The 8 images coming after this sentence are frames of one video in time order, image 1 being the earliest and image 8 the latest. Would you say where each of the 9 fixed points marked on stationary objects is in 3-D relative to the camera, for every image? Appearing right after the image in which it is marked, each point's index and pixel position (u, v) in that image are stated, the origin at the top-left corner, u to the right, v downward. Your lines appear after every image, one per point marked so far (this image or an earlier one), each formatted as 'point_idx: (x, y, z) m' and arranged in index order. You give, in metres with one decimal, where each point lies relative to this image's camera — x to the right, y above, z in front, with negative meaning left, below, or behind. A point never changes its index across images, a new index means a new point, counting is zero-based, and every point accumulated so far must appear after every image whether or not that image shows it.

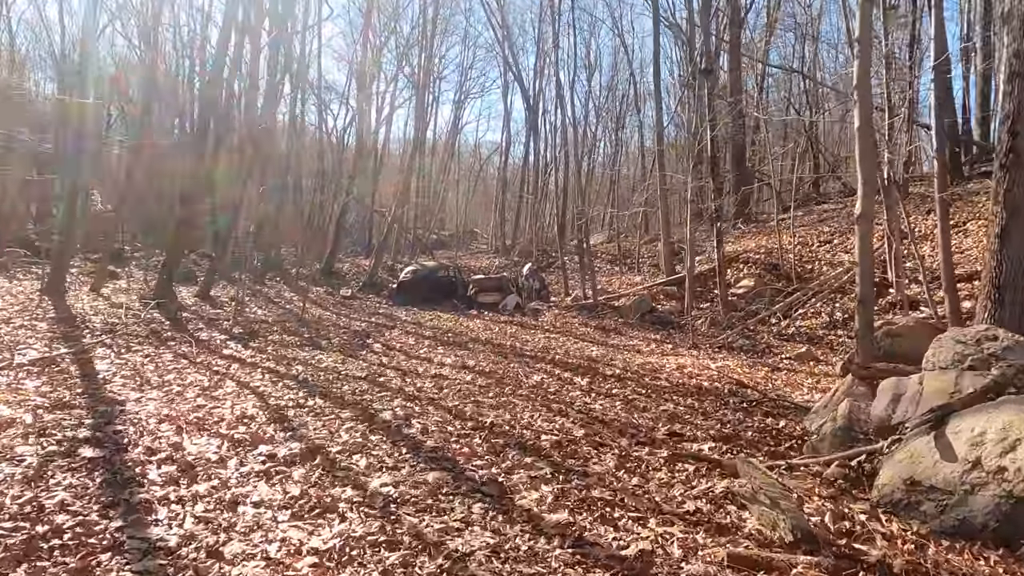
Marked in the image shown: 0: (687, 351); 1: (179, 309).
0: (+2.7, -1.0, +10.5) m
1: (-5.1, -0.3, +10.2) m
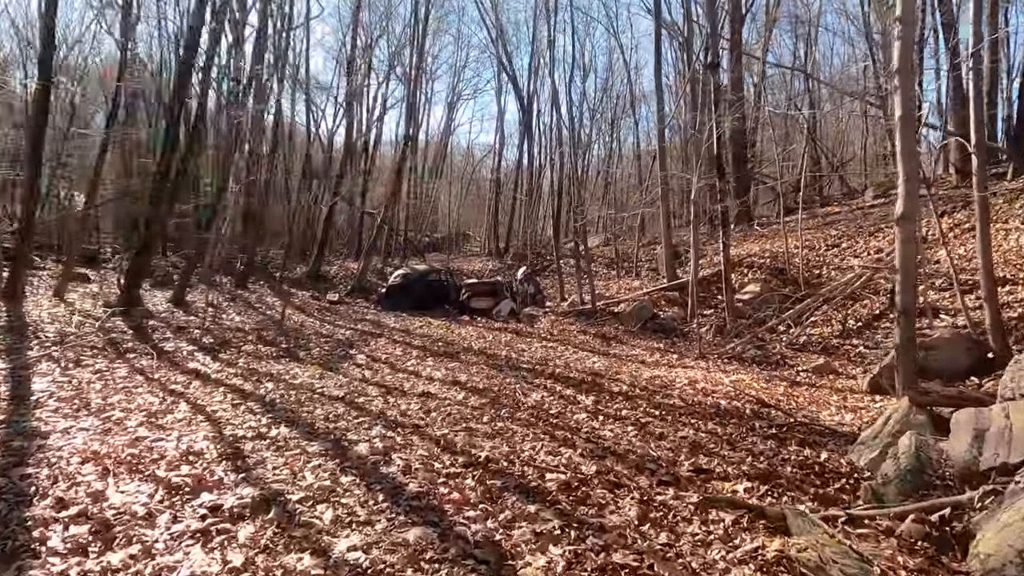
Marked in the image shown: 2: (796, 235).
0: (+2.7, -1.1, +9.8) m
1: (-5.2, -0.4, +9.4) m
2: (+7.2, +1.3, +17.0) m
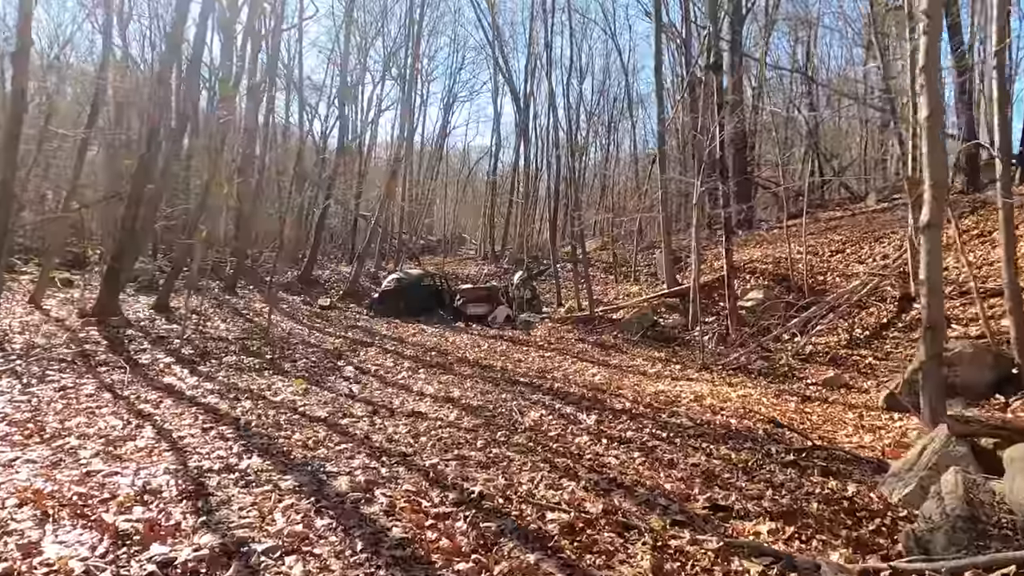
0: (+2.6, -1.2, +9.4) m
1: (-5.2, -0.5, +9.0) m
2: (+7.1, +1.2, +16.7) m
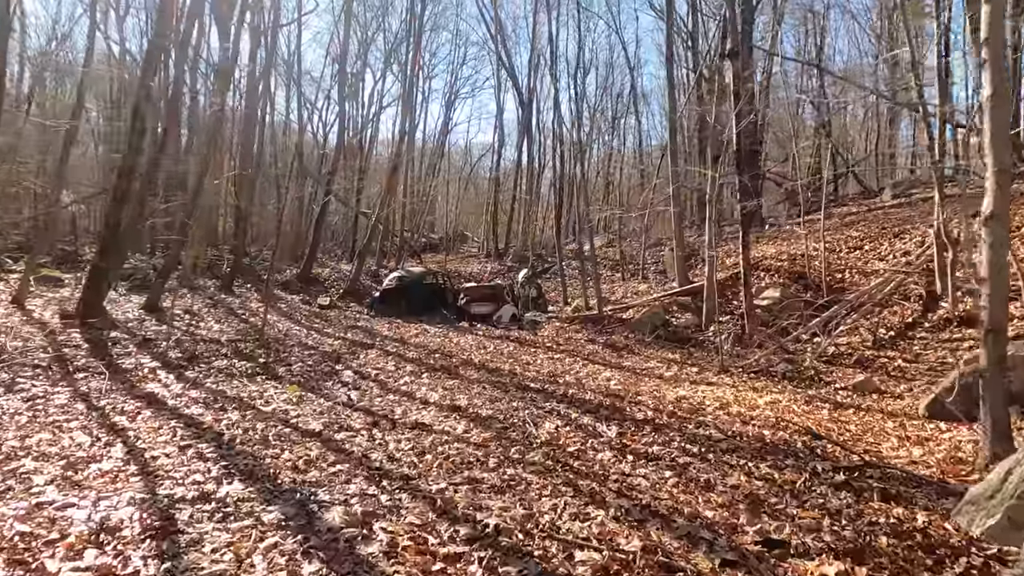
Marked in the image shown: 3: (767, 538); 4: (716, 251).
0: (+2.7, -1.2, +8.9) m
1: (-5.1, -0.5, +8.5) m
2: (+7.2, +1.2, +16.1) m
3: (+1.3, -1.2, +3.3) m
4: (+4.0, +0.7, +13.1) m
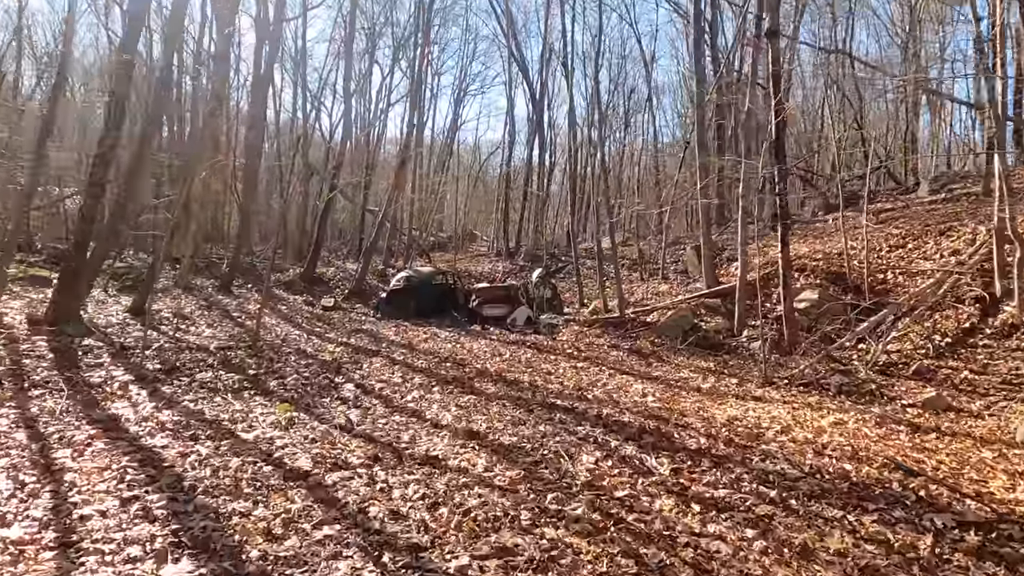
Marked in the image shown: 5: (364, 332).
0: (+3.0, -1.2, +7.9) m
1: (-4.9, -0.5, +7.6) m
2: (+7.6, +1.2, +15.1) m
3: (+1.4, -1.3, +2.4) m
4: (+4.3, +0.7, +12.1) m
5: (-2.6, -0.8, +11.8) m
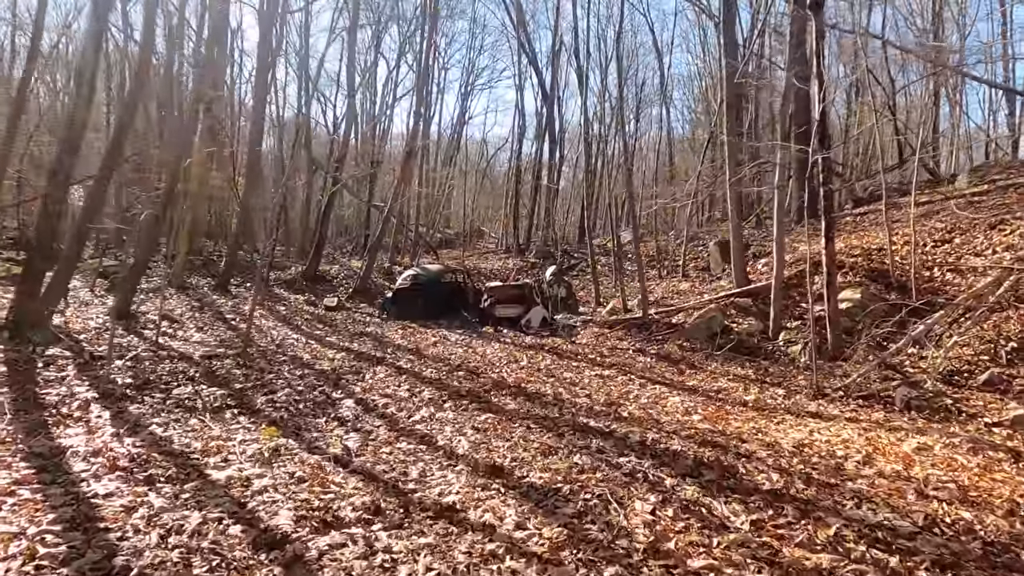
0: (+3.2, -1.2, +6.9) m
1: (-4.6, -0.5, +6.7) m
2: (+7.9, +1.2, +14.1) m
3: (+1.6, -1.3, +1.4) m
4: (+4.5, +0.7, +11.2) m
5: (-2.3, -0.8, +10.9) m
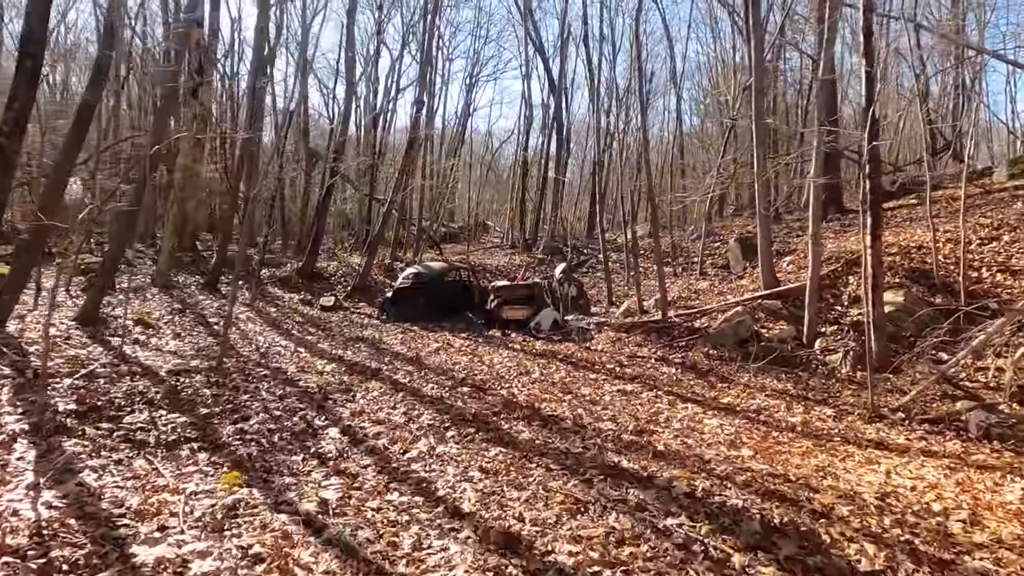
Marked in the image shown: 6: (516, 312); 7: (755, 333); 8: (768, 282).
0: (+3.3, -1.3, +6.0) m
1: (-4.5, -0.6, +5.8) m
2: (+8.0, +1.2, +13.1) m
3: (+1.7, -1.4, +0.5) m
4: (+4.7, +0.7, +10.2) m
5: (-2.2, -0.8, +9.9) m
6: (+0.1, -0.5, +12.4) m
7: (+3.6, -0.7, +9.9) m
8: (+4.5, +0.1, +11.8) m
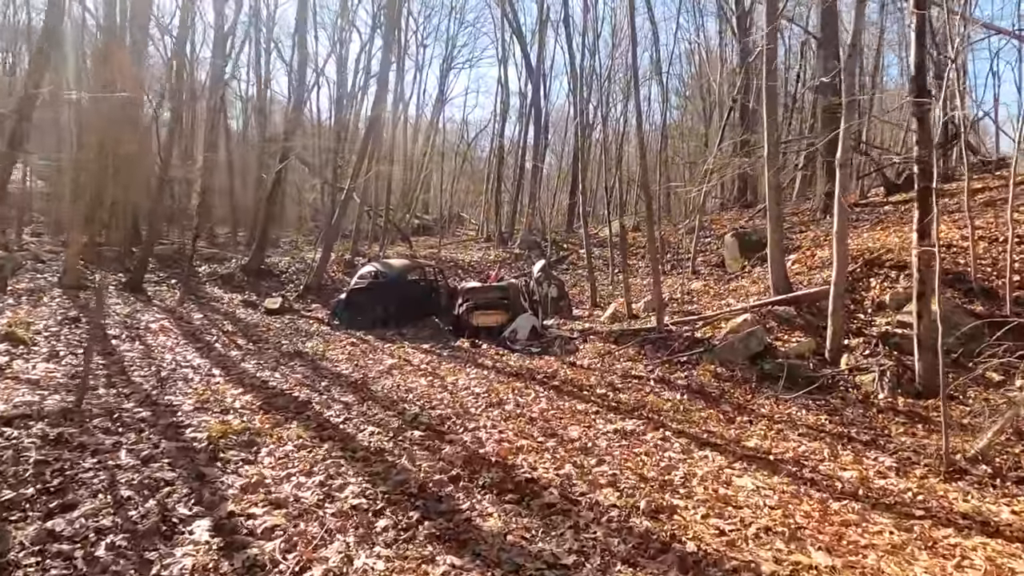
0: (+3.1, -1.4, +4.4) m
1: (-4.7, -0.7, +3.9) m
2: (+7.5, +1.2, +11.6) m
3: (+1.6, -1.6, -1.1) m
4: (+4.3, +0.6, +8.6) m
5: (-2.6, -0.8, +8.1) m
6: (-0.4, -0.5, +10.7) m
7: (+3.2, -0.7, +8.3) m
8: (+4.1, +0.1, +10.2) m
